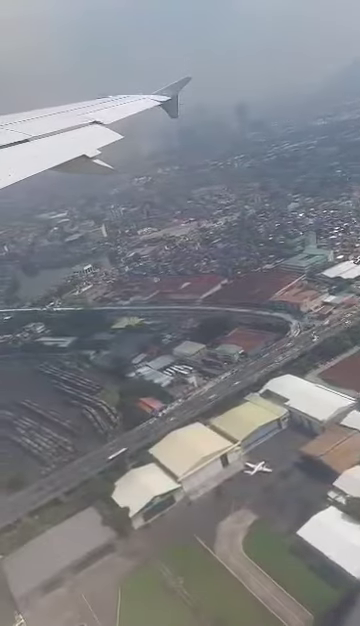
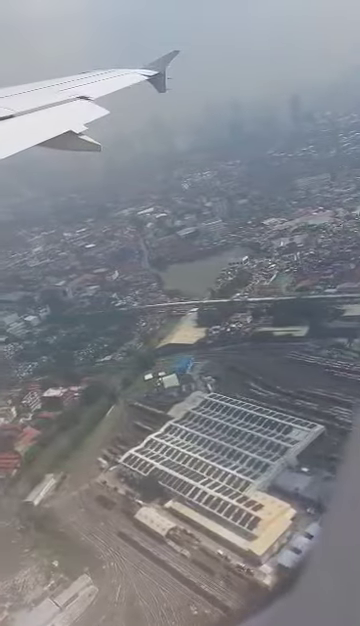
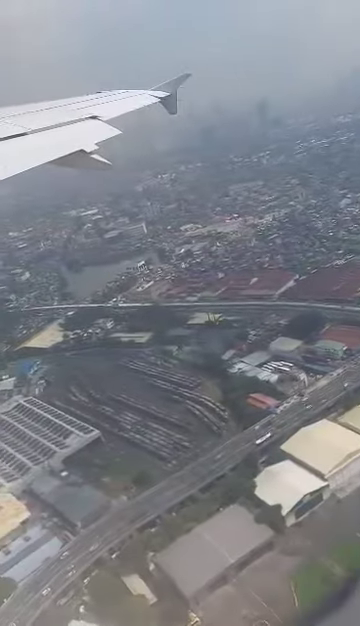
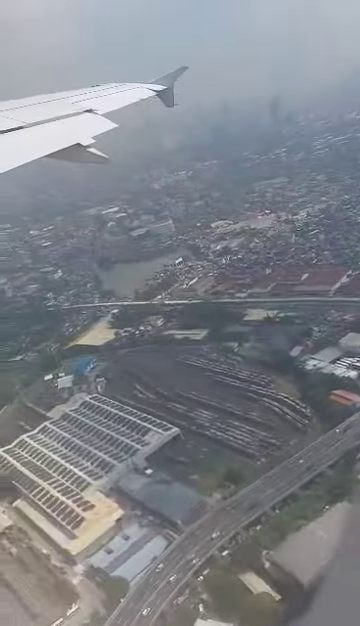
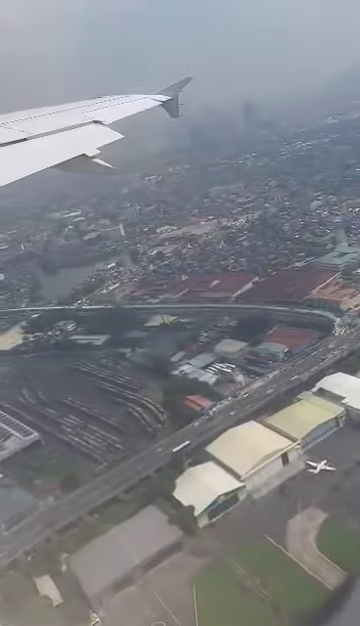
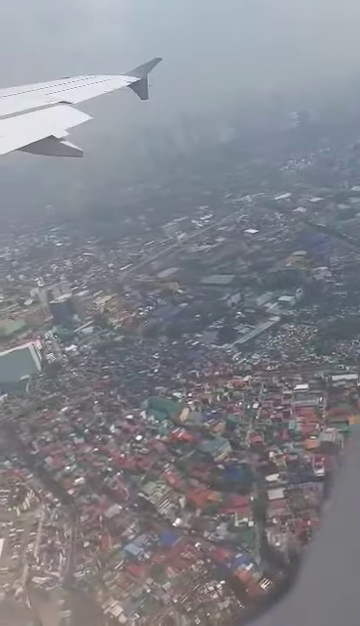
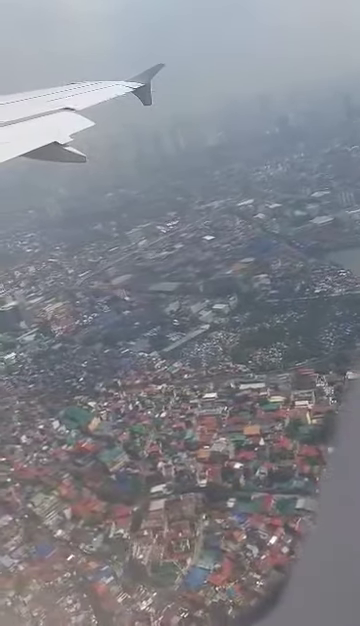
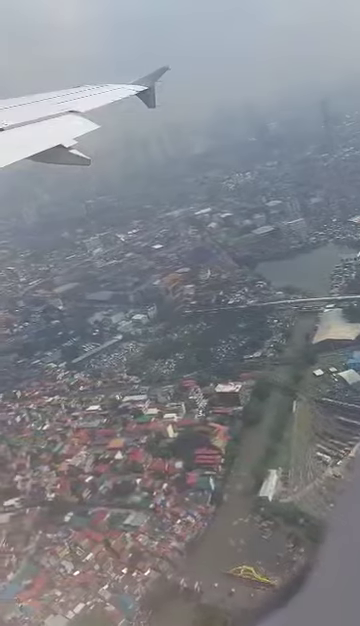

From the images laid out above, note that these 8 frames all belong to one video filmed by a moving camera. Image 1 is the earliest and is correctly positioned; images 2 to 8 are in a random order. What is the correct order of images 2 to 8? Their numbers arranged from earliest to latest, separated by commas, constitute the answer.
5, 3, 4, 2, 8, 7, 6
